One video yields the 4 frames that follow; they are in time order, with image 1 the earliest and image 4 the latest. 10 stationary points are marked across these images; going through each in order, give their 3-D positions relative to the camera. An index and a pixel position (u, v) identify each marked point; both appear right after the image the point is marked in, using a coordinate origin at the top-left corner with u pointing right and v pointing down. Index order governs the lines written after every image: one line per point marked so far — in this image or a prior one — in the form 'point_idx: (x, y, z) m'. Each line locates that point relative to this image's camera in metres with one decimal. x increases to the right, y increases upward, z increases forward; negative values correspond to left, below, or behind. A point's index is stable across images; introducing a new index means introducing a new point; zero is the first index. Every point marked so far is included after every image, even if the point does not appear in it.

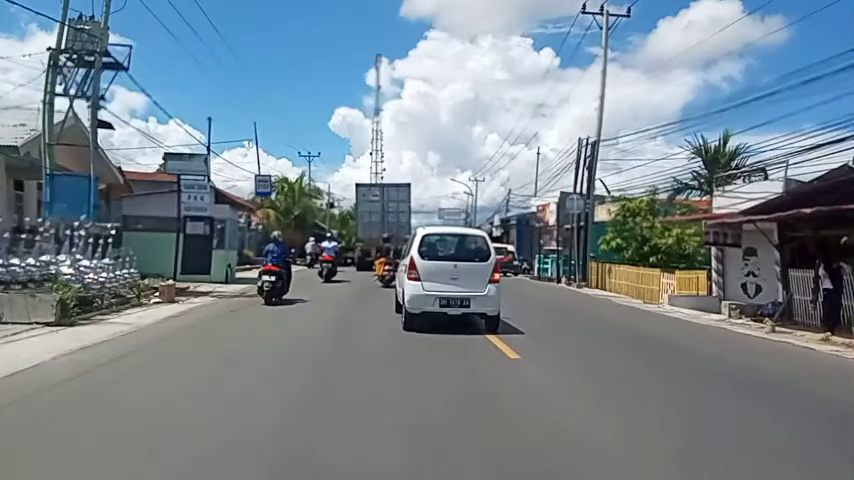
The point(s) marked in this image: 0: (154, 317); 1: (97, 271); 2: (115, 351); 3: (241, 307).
0: (-5.1, -1.4, +15.4) m
1: (-6.4, -0.6, +16.0) m
2: (-4.7, -1.7, +12.5) m
3: (-4.0, -1.4, +17.7) m
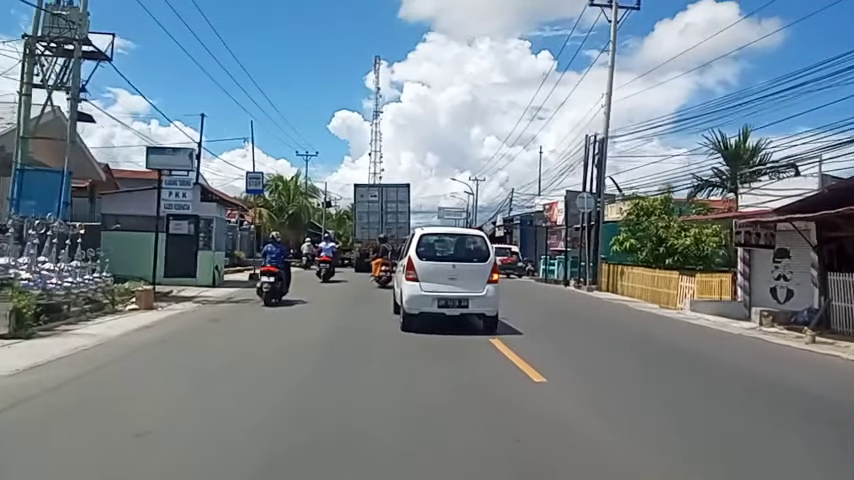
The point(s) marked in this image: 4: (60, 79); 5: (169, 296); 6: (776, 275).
0: (-5.0, -1.4, +13.8) m
1: (-6.3, -0.6, +14.4) m
2: (-4.6, -1.7, +10.9) m
3: (-3.9, -1.4, +16.1) m
4: (-8.4, +3.7, +19.0) m
5: (-5.7, -1.2, +18.5) m
6: (+8.0, -0.8, +19.3) m
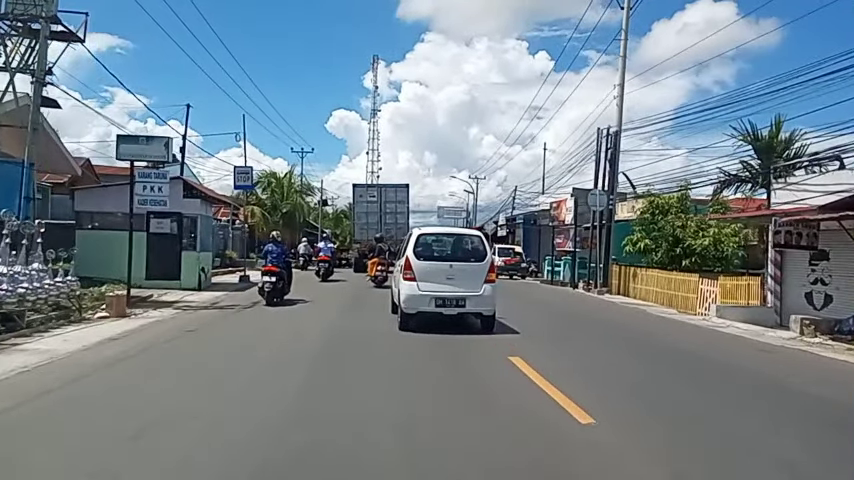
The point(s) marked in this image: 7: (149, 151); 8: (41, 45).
0: (-4.9, -1.4, +12.1) m
1: (-6.2, -0.6, +12.8) m
2: (-4.5, -1.7, +9.2) m
3: (-3.8, -1.4, +14.5) m
4: (-8.3, +3.7, +17.4) m
5: (-5.7, -1.2, +16.9) m
6: (+8.1, -0.8, +17.7) m
7: (-6.4, +2.0, +19.0) m
8: (-7.5, +3.8, +16.3) m
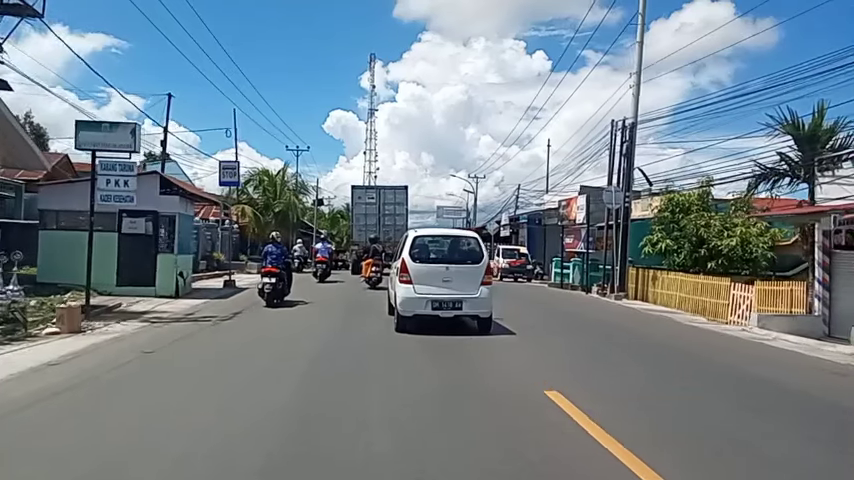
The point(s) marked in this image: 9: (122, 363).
0: (-4.8, -1.4, +10.1) m
1: (-6.1, -0.6, +10.7) m
2: (-4.4, -1.7, +7.1) m
3: (-3.7, -1.5, +12.4) m
4: (-8.2, +3.7, +15.3) m
5: (-5.6, -1.3, +14.8) m
6: (+8.2, -0.8, +15.6) m
7: (-6.3, +2.0, +16.9) m
8: (-7.4, +3.7, +14.3) m
9: (-3.6, -1.6, +10.1) m
